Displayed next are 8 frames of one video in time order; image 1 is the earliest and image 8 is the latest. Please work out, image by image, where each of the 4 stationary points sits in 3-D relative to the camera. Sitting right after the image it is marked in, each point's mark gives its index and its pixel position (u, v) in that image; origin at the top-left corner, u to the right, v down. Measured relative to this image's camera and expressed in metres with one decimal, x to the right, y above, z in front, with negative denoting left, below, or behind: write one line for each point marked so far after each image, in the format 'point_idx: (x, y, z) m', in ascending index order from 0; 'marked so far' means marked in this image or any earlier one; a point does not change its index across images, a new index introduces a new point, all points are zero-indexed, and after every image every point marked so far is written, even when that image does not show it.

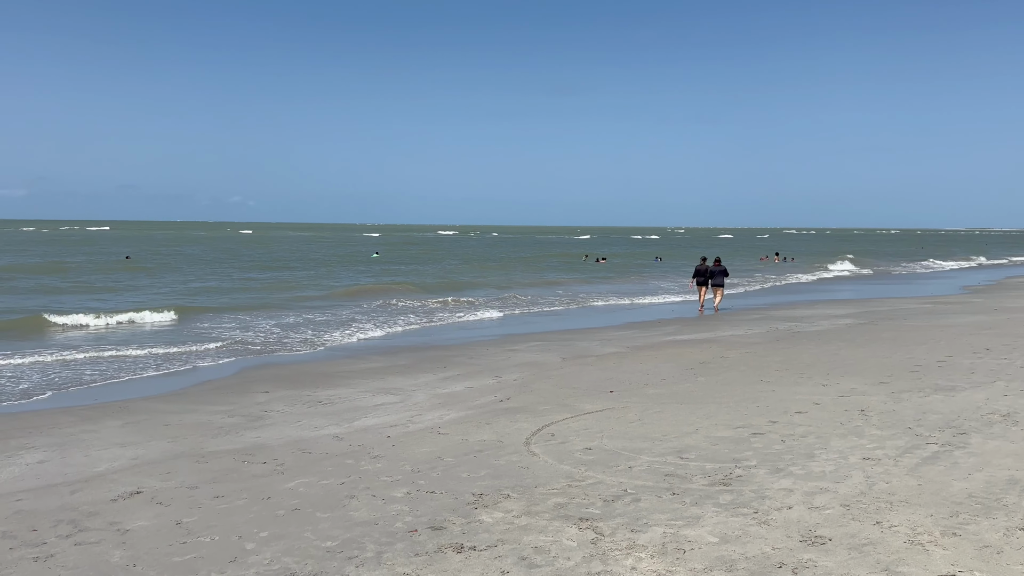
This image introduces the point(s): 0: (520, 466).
0: (+0.1, -1.2, +5.4) m
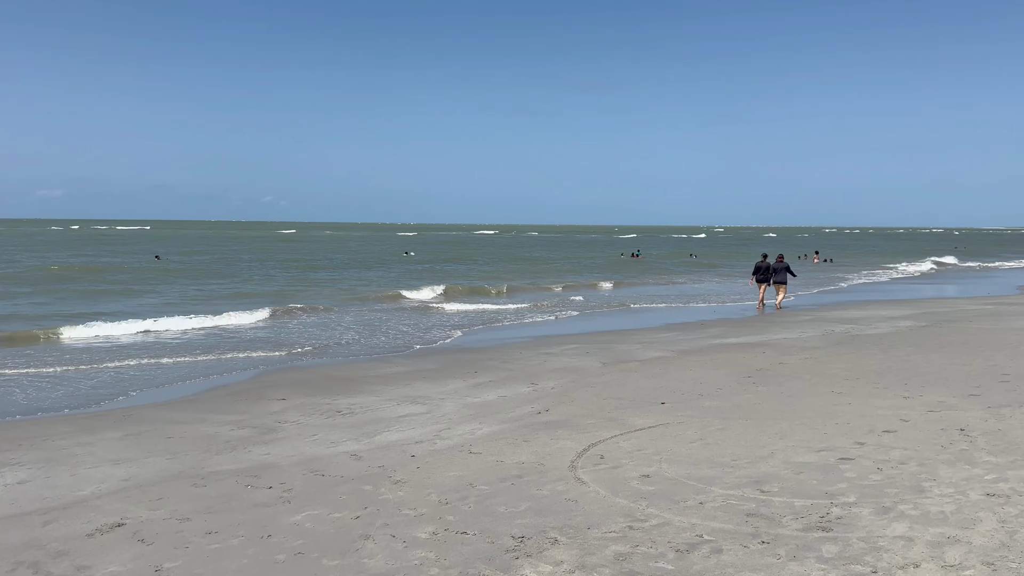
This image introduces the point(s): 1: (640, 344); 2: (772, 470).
0: (+0.3, -1.2, +4.5) m
1: (+2.0, -0.9, +12.7) m
2: (+1.6, -1.2, +5.0) m
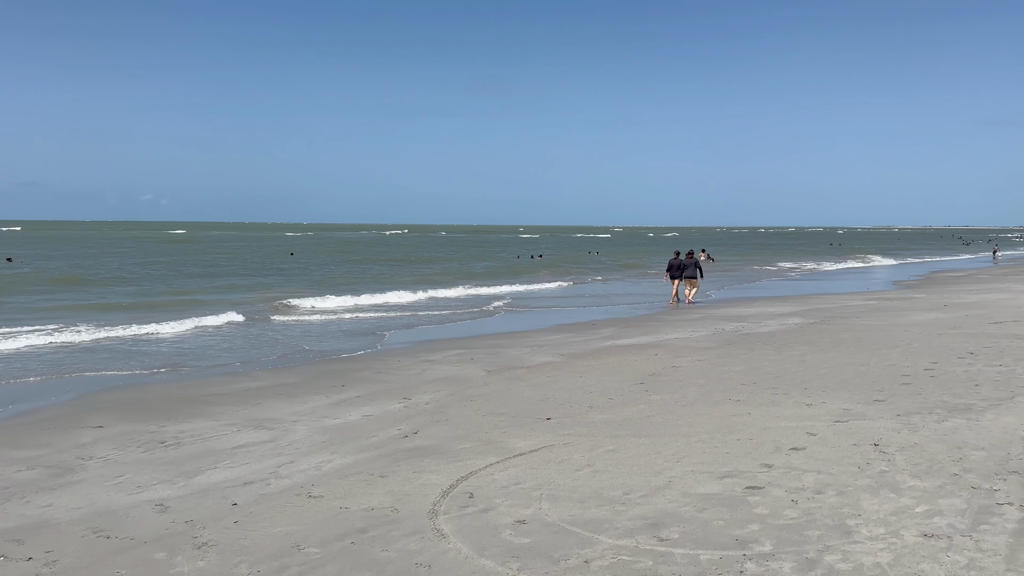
0: (-0.4, -1.2, +3.5) m
1: (+0.2, -0.9, +11.9) m
2: (+0.8, -1.2, +4.2) m
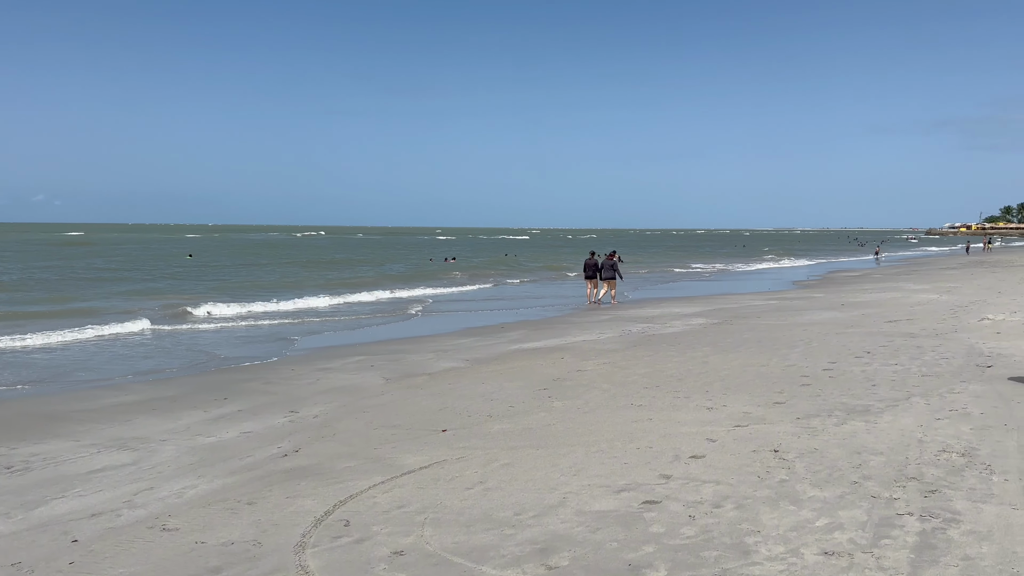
0: (-0.9, -1.2, +3.1) m
1: (-1.2, -0.9, +11.4) m
2: (+0.3, -1.2, +3.9) m
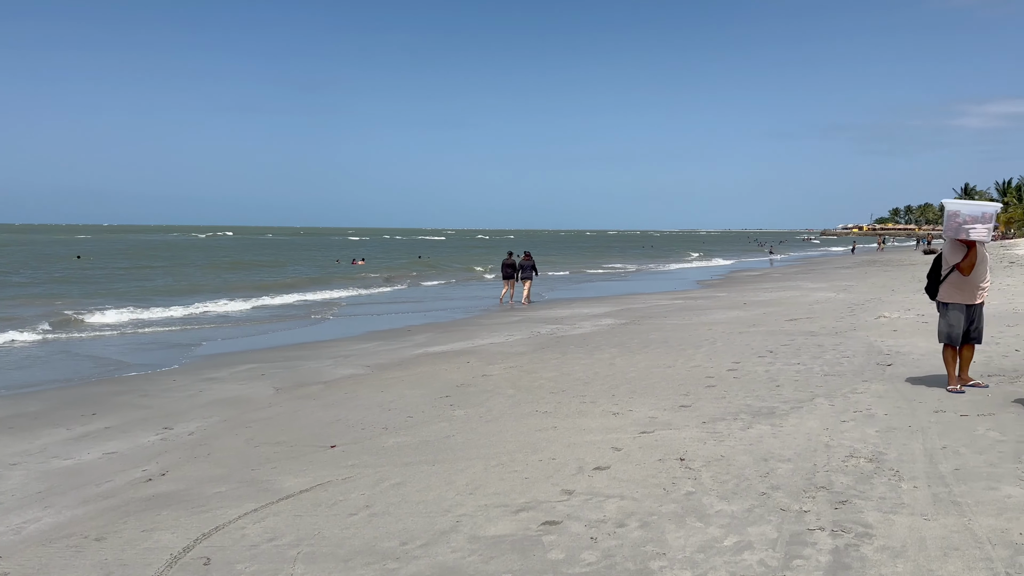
0: (-1.3, -1.3, +2.5) m
1: (-2.5, -1.0, +10.8) m
2: (-0.3, -1.2, +3.5) m
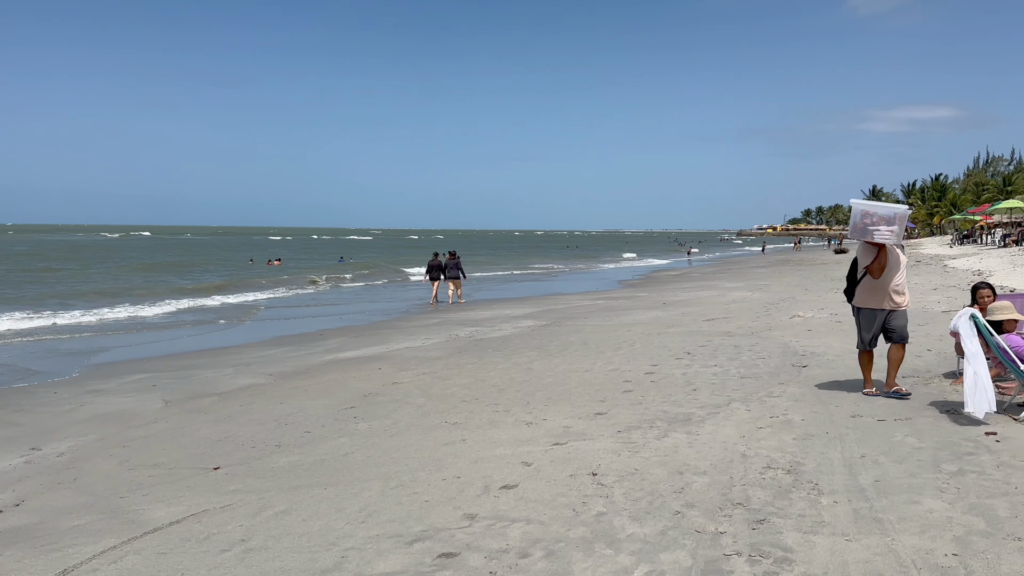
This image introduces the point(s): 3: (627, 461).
0: (-1.7, -1.3, +2.0) m
1: (-3.6, -1.0, +10.2) m
2: (-0.7, -1.2, +3.0) m
3: (+0.7, -1.0, +4.7) m
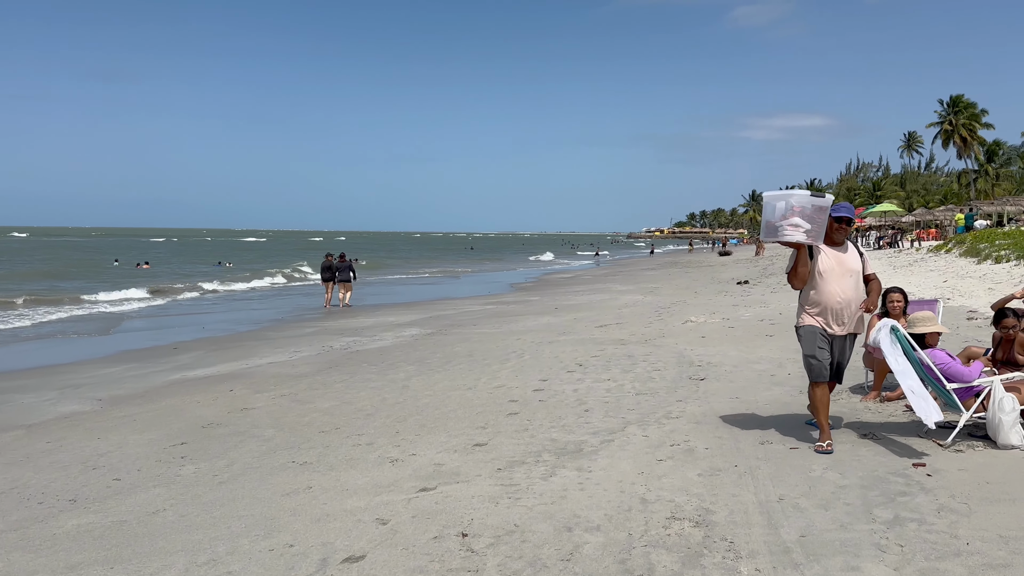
0: (-2.0, -1.4, +0.9) m
1: (-5.0, -1.1, +8.7) m
2: (-1.2, -1.3, +2.0) m
3: (0.0, -1.1, +3.9) m
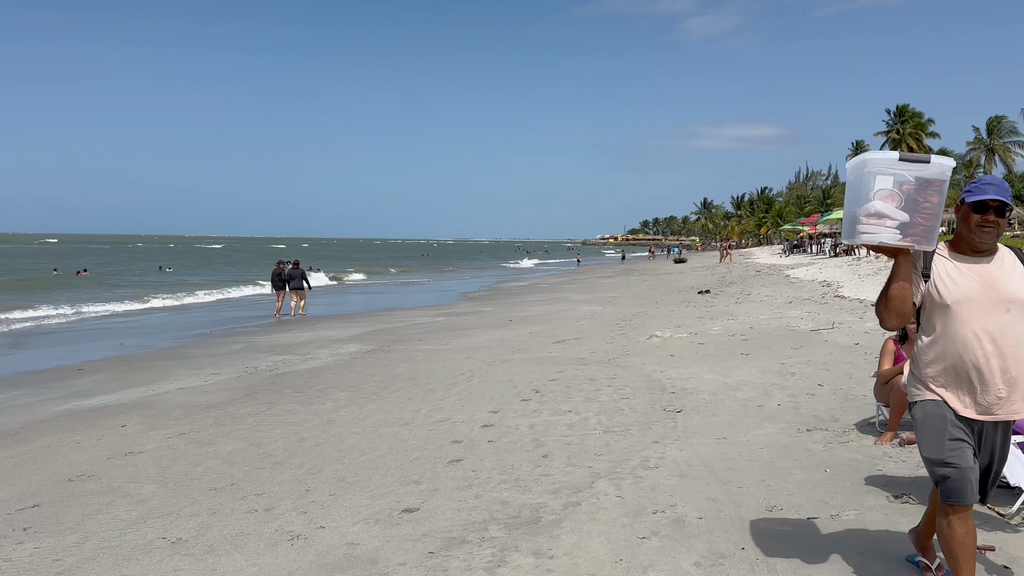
0: (-2.1, -1.5, -0.3) m
1: (-5.5, -1.3, +7.3) m
2: (-1.3, -1.4, +0.8) m
3: (-0.3, -1.2, +2.7) m
